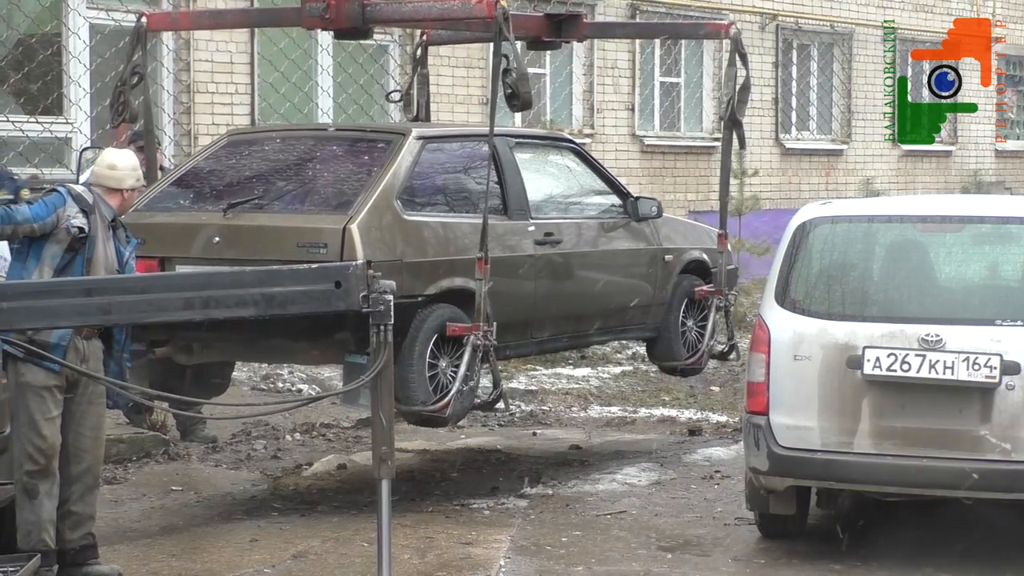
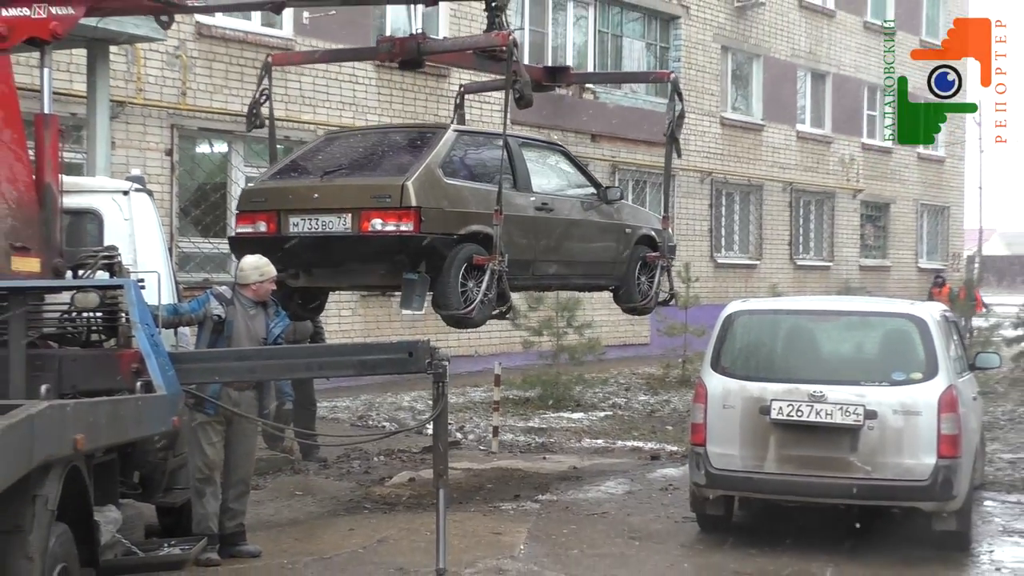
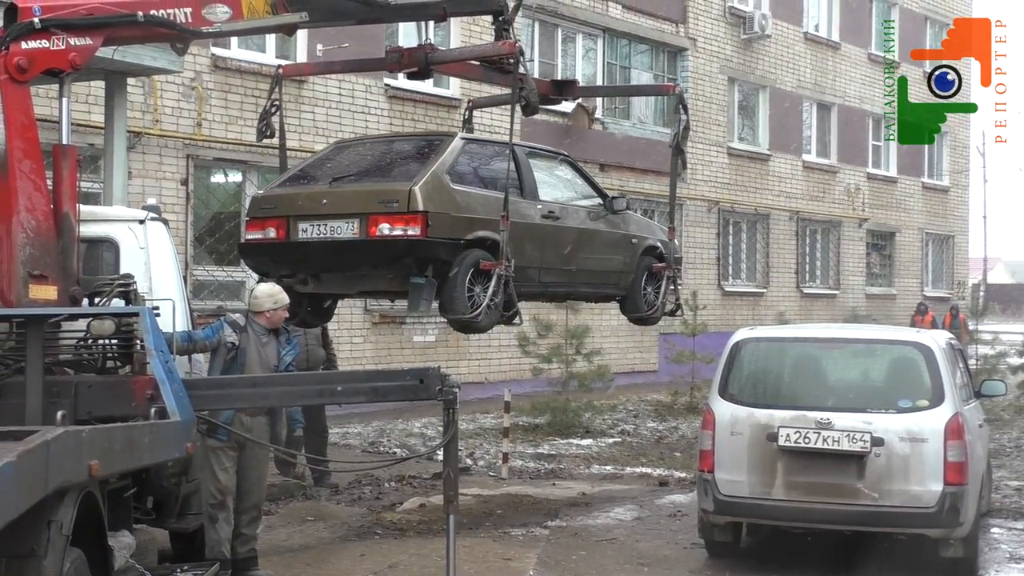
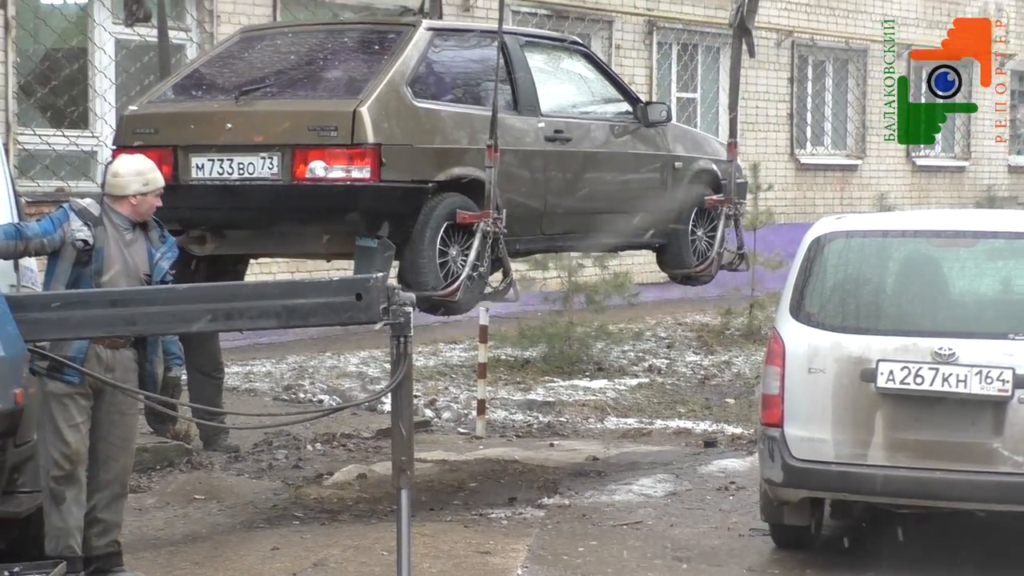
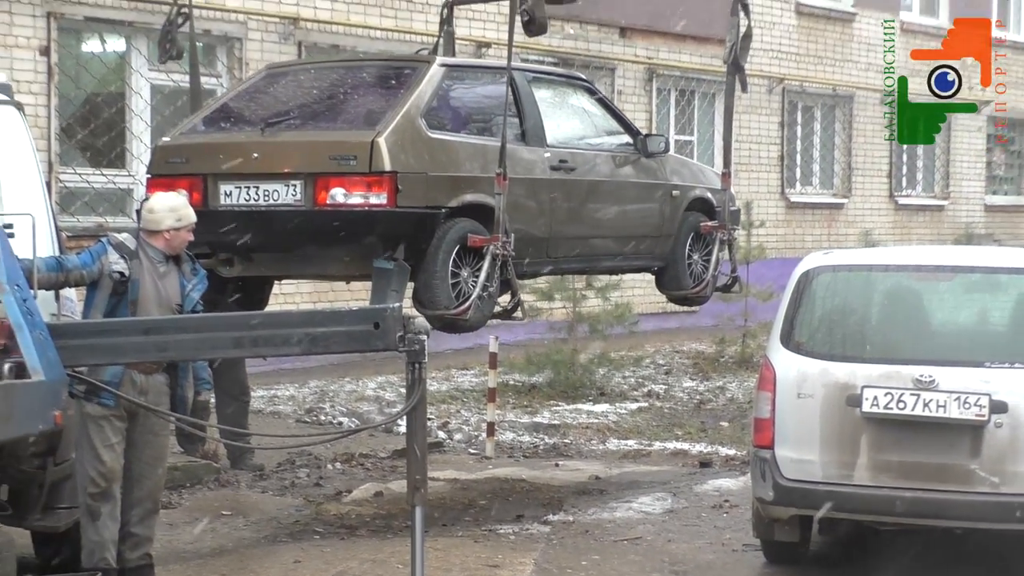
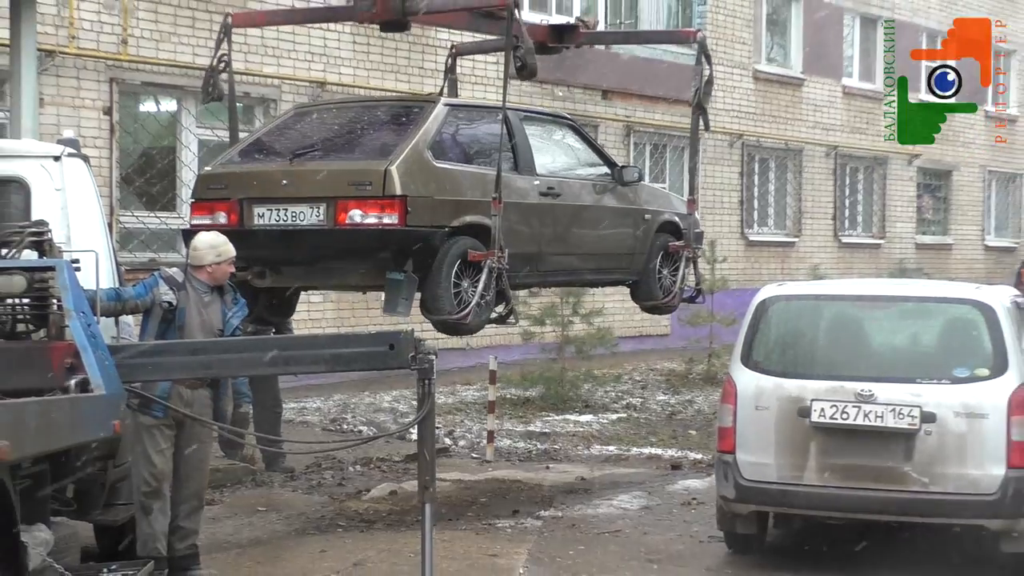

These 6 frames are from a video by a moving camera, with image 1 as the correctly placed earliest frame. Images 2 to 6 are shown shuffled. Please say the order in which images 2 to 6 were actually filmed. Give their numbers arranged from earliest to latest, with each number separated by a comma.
4, 5, 6, 2, 3
